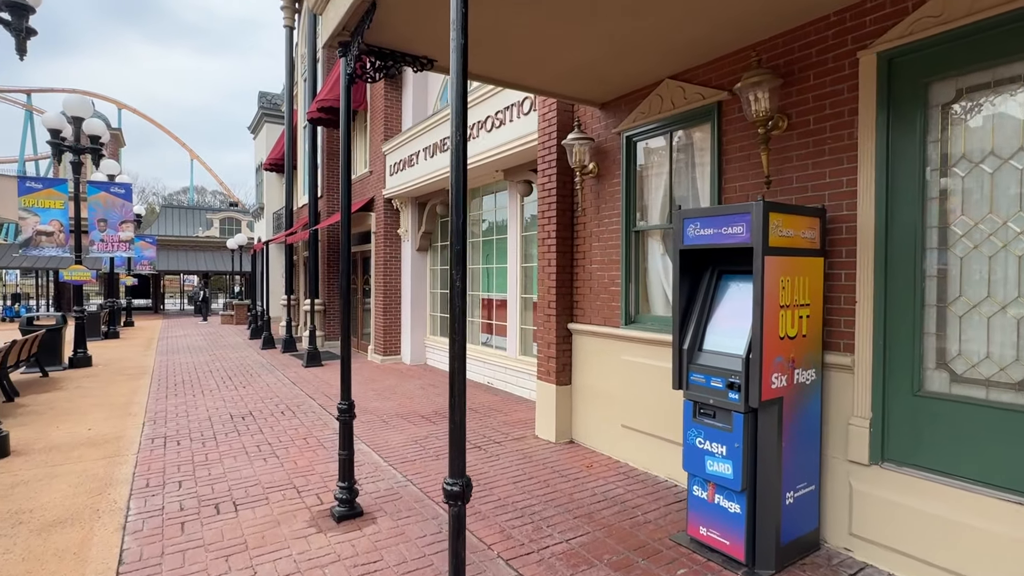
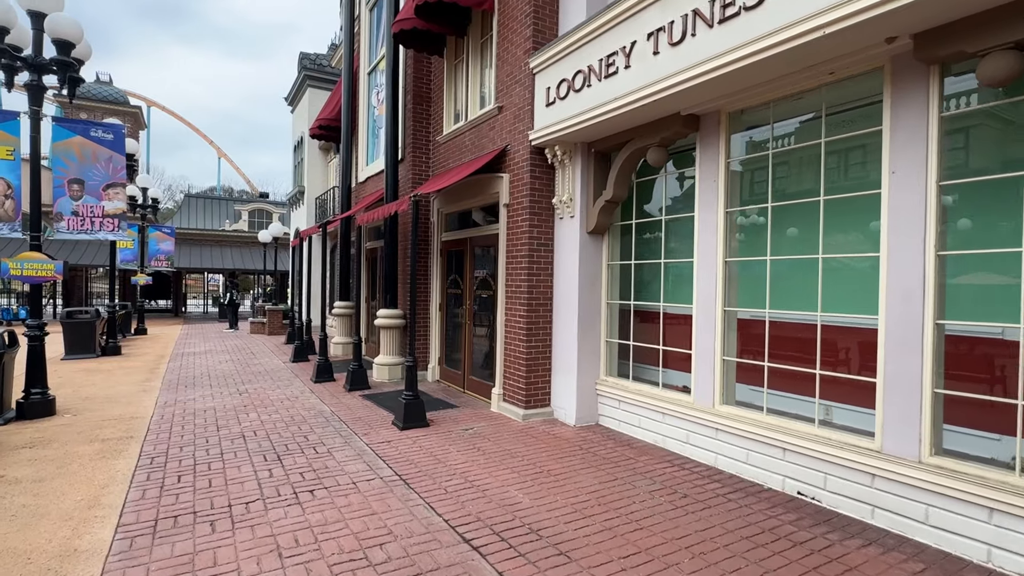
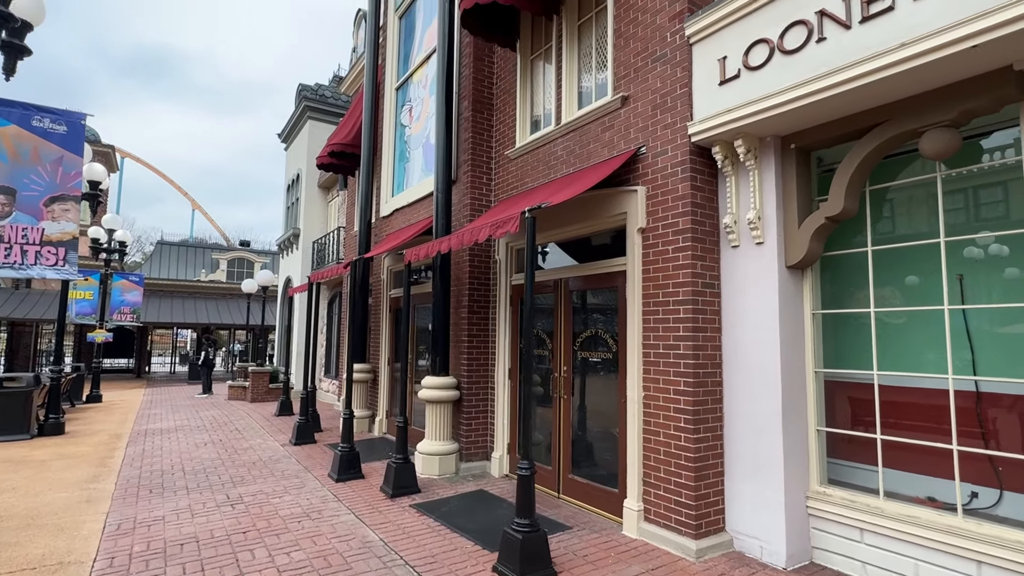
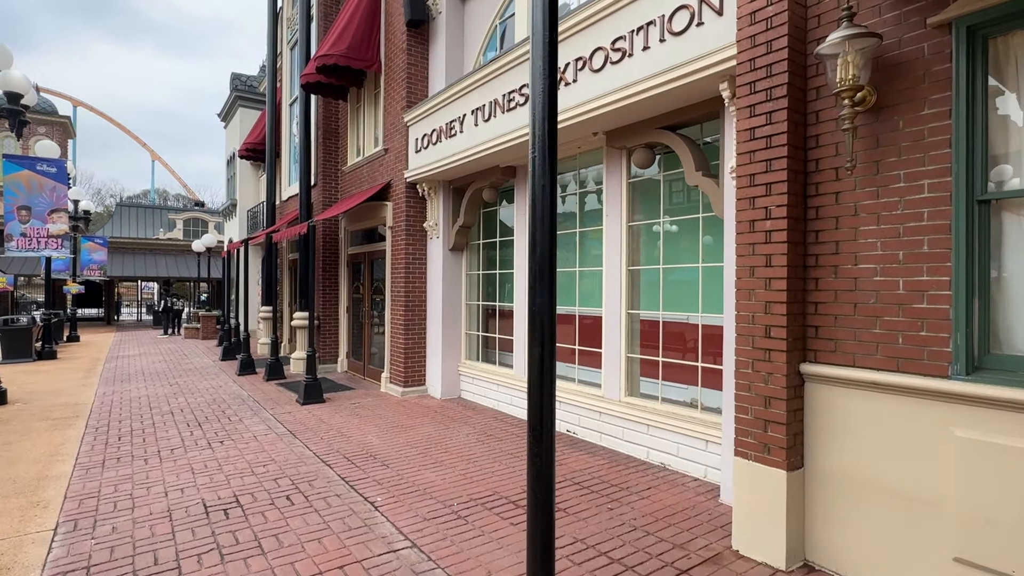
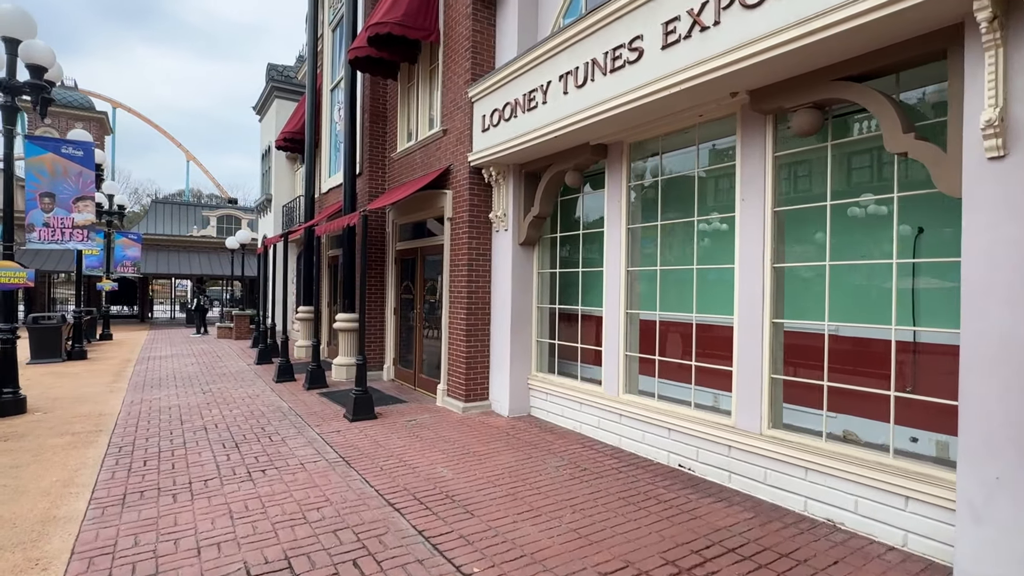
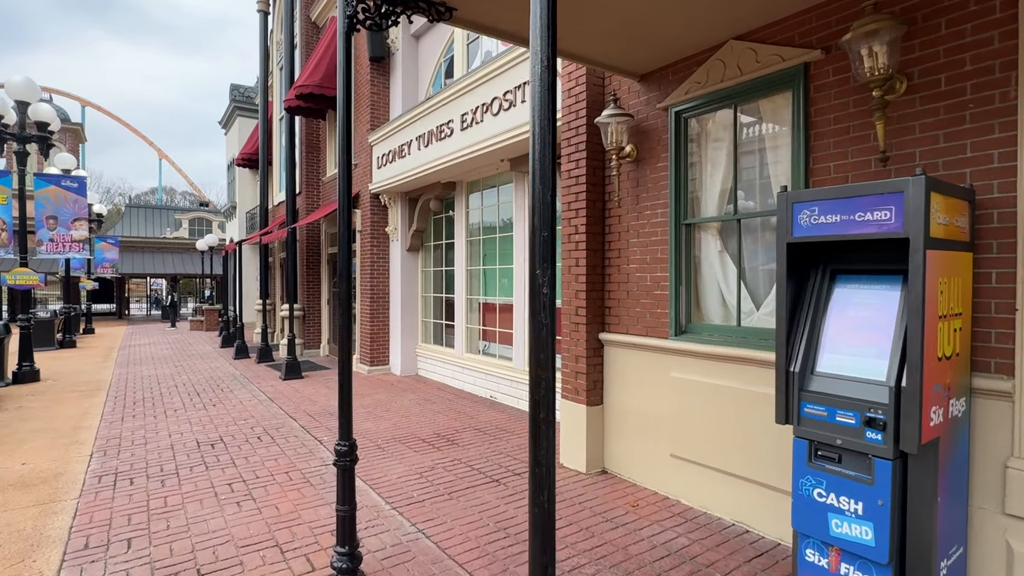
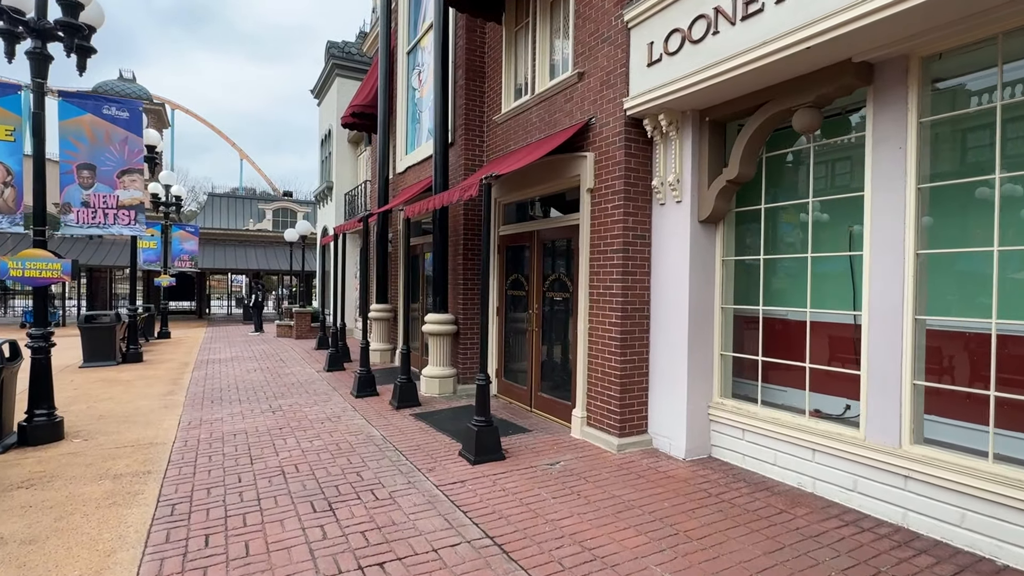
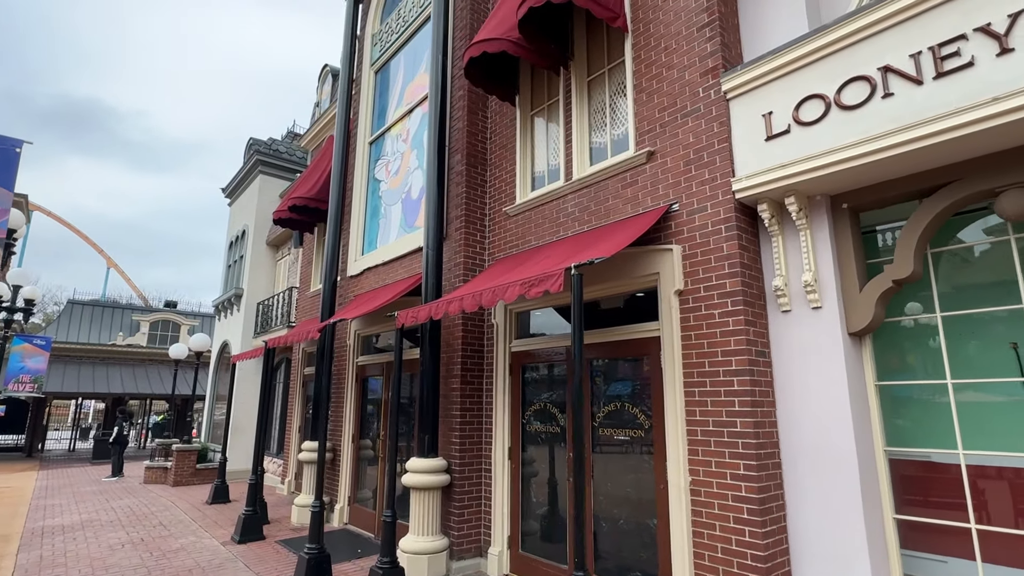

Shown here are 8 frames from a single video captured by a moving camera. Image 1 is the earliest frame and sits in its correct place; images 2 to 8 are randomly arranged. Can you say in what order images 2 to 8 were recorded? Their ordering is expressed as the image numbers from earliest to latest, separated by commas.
6, 4, 5, 2, 7, 3, 8
